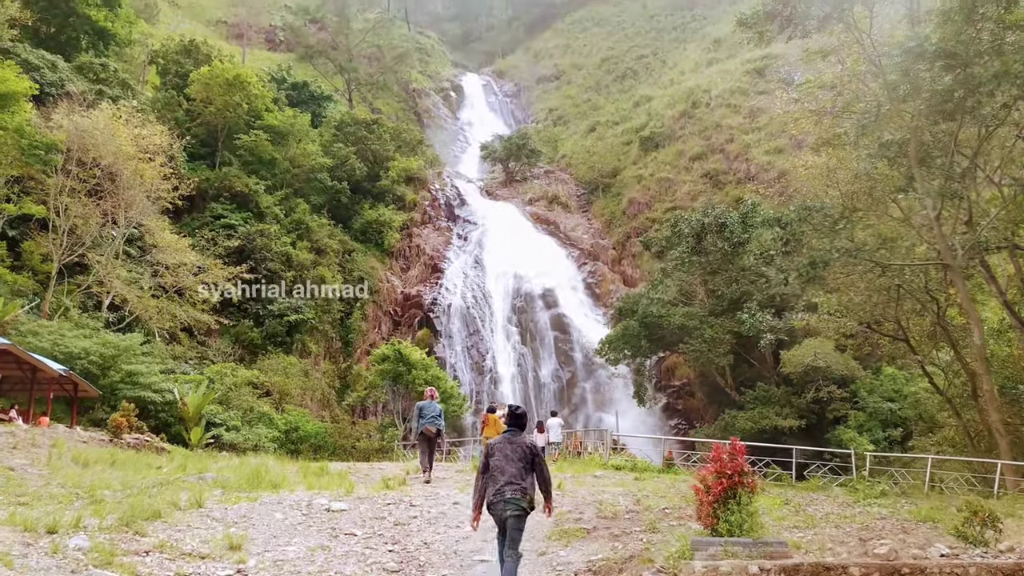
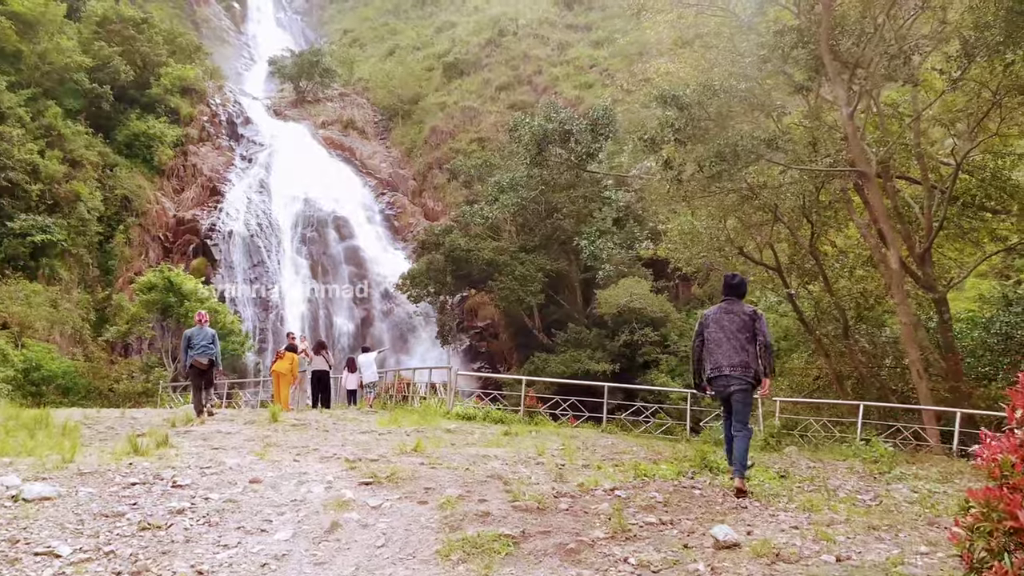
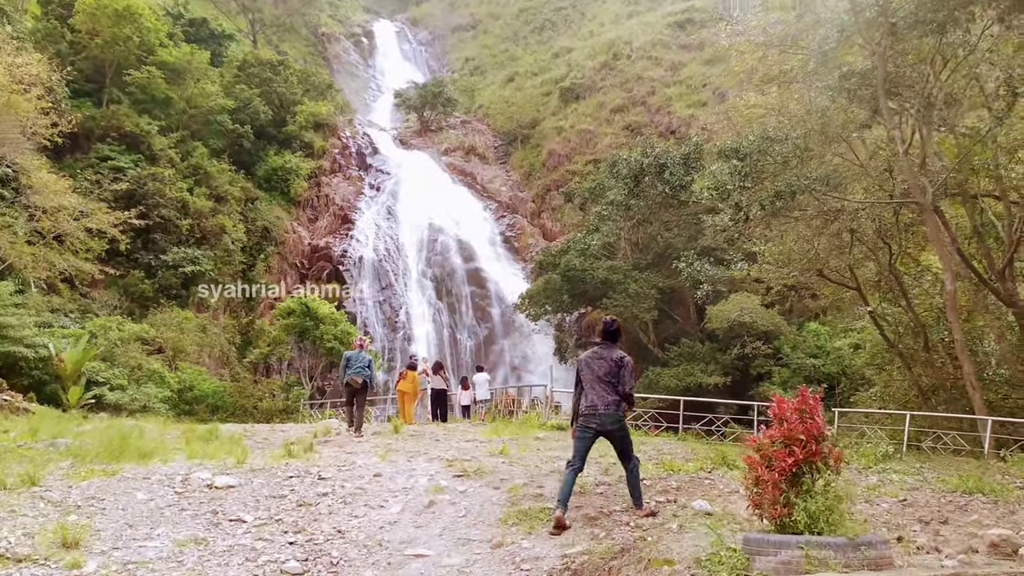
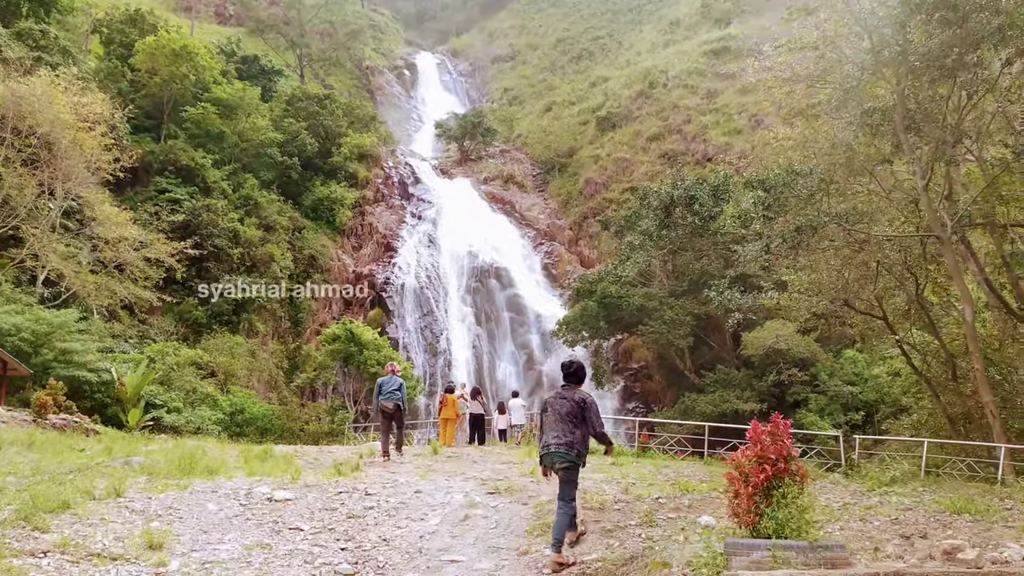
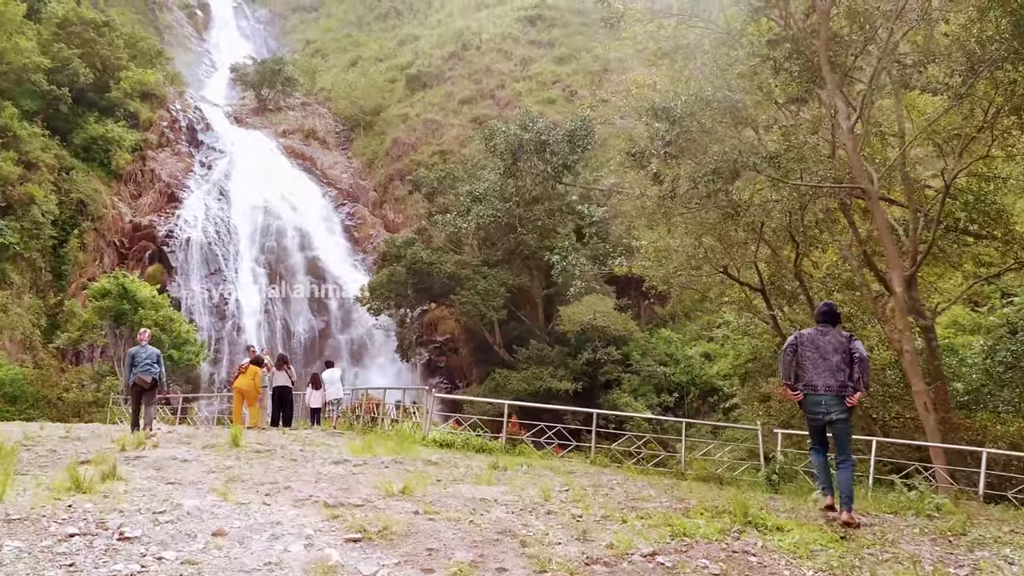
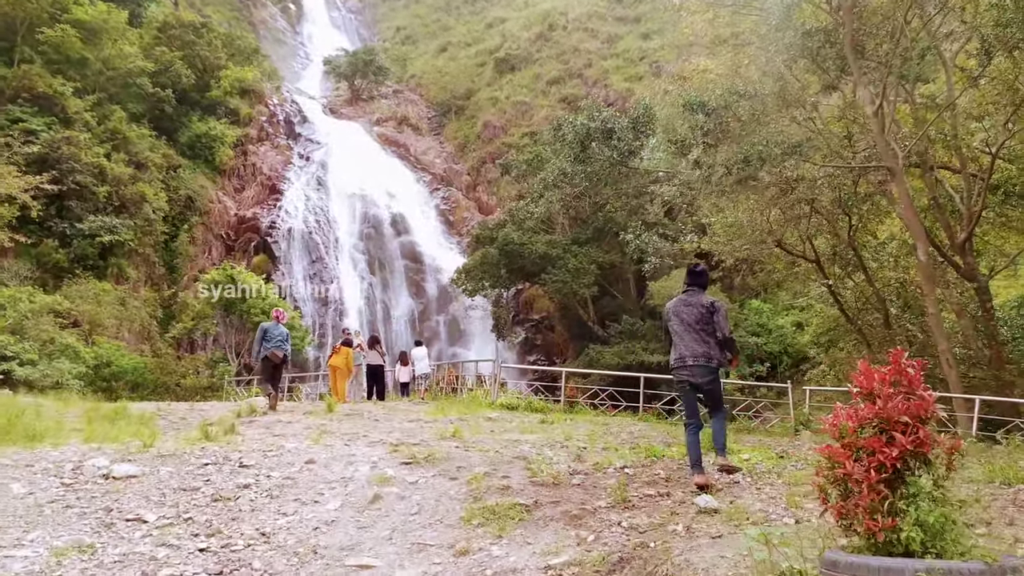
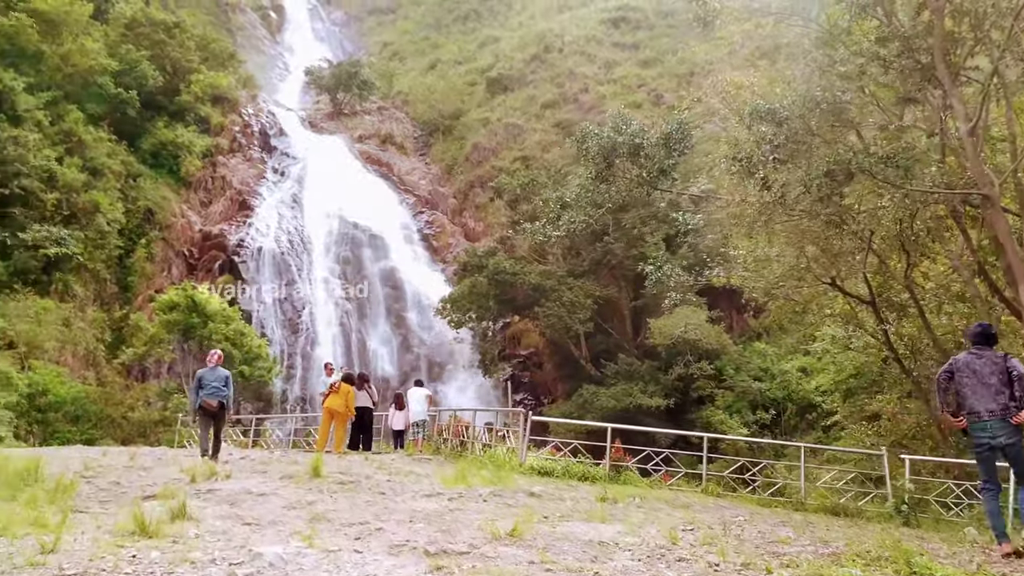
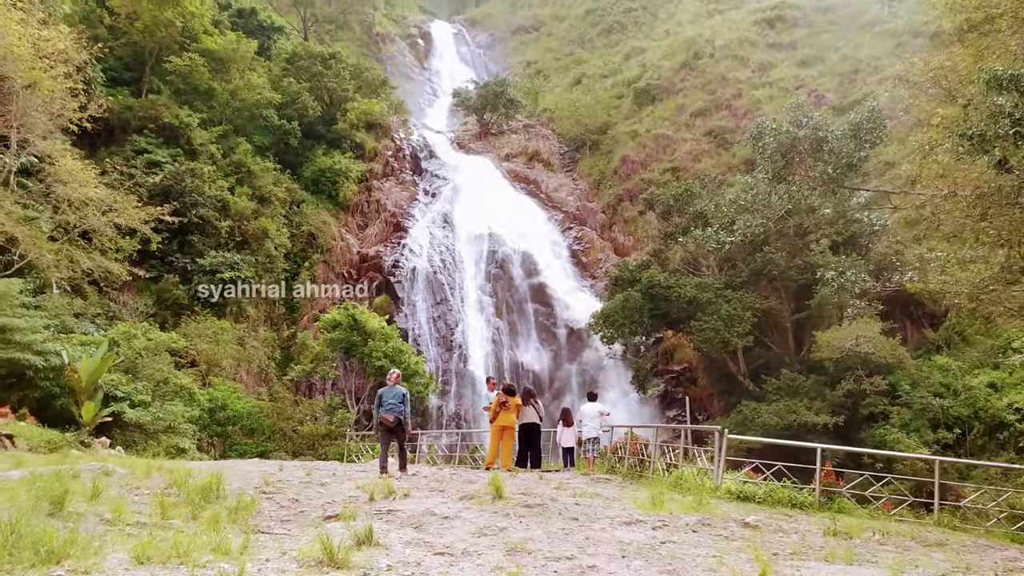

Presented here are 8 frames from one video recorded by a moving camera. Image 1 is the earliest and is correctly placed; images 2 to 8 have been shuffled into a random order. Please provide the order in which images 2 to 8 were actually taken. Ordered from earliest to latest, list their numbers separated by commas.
4, 3, 6, 2, 5, 7, 8
